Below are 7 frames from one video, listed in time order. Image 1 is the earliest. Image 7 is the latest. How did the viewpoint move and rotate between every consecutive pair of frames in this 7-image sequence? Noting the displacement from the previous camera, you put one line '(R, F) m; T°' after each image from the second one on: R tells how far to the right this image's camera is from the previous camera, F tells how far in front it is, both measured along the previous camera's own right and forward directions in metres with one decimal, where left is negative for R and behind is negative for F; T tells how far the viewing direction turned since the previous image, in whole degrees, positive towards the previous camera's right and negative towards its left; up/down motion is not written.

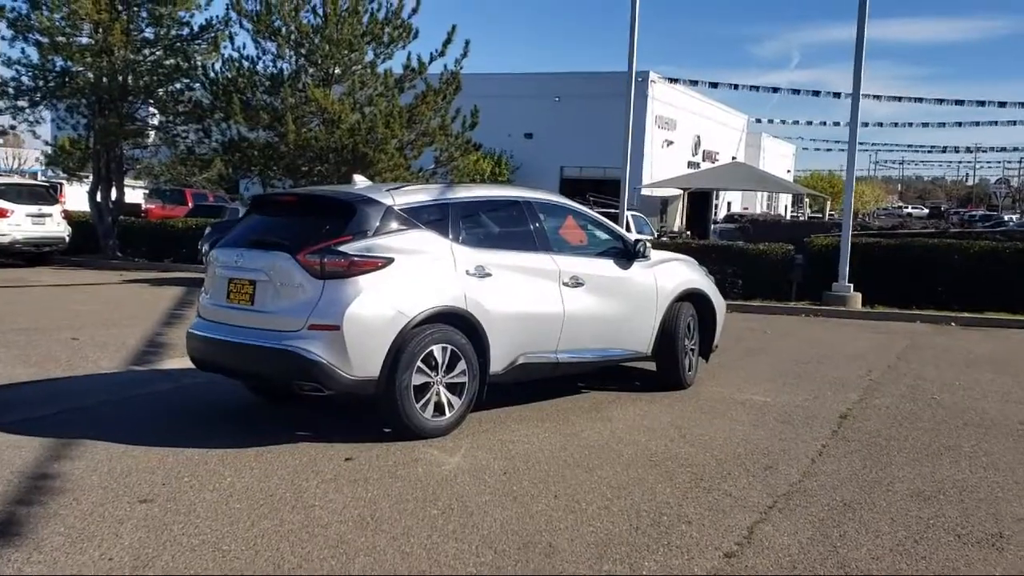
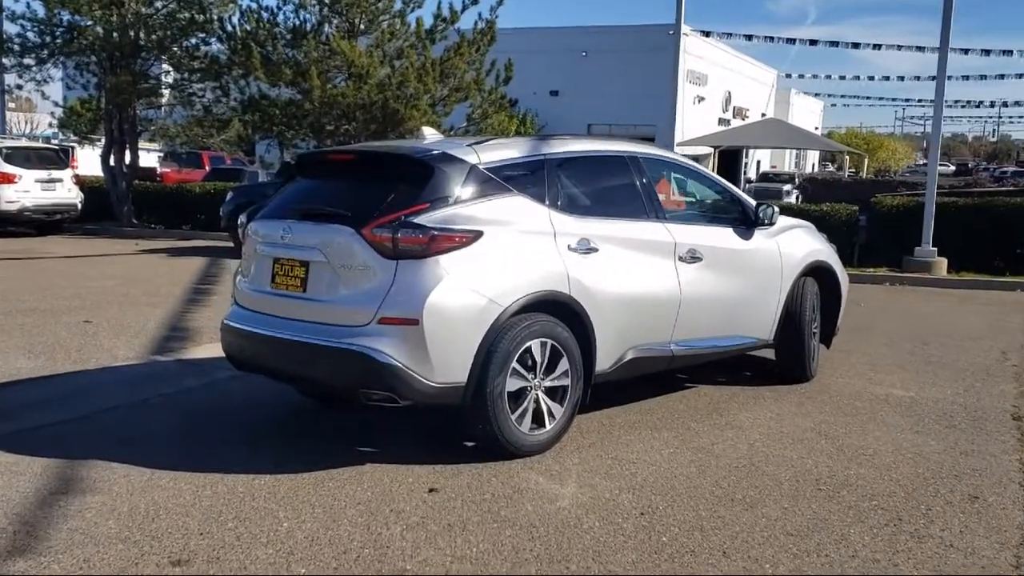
(-0.6, +1.5) m; -1°
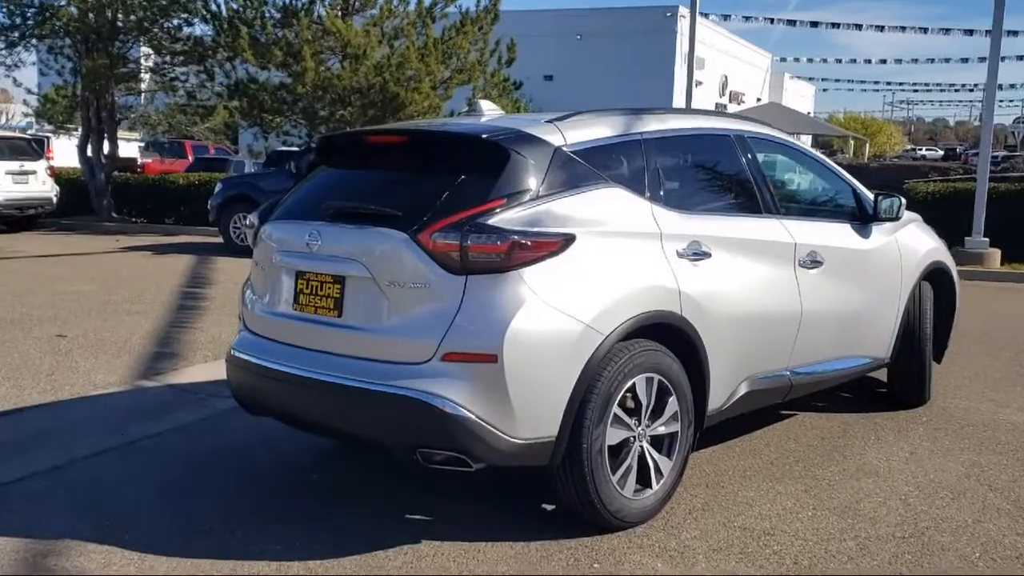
(-0.5, +1.4) m; +1°
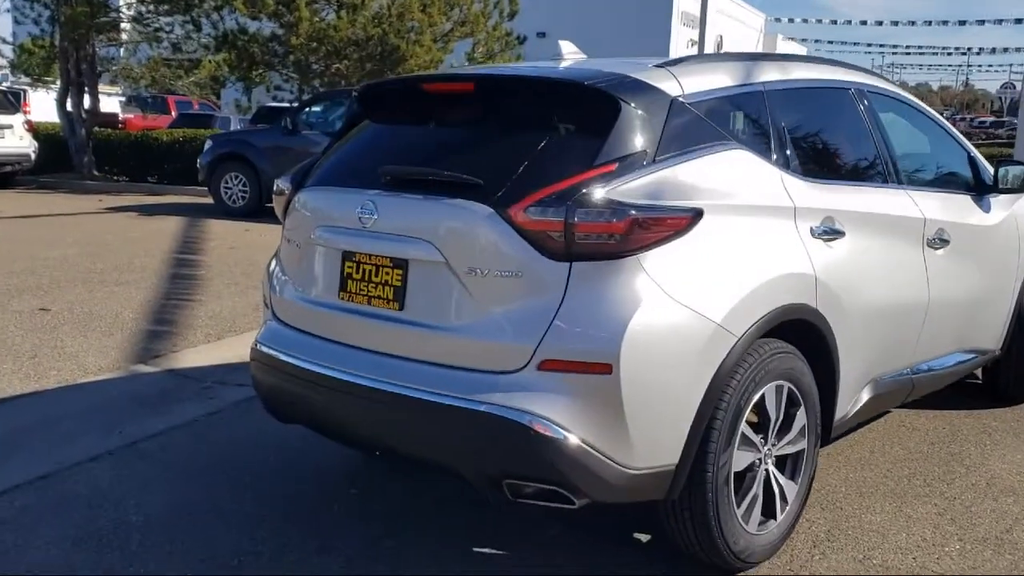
(-0.4, +0.9) m; +1°
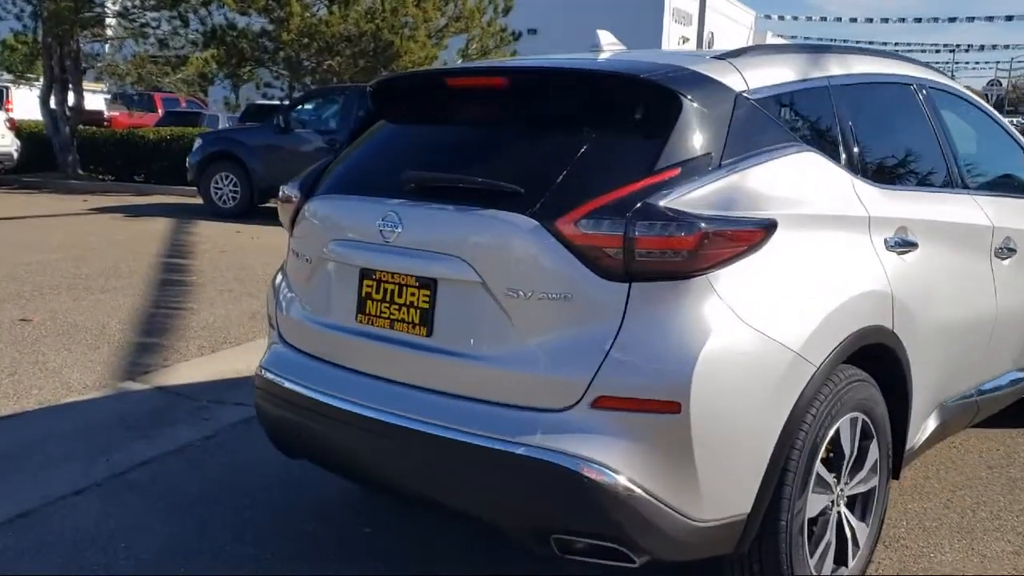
(-0.2, +0.4) m; +1°
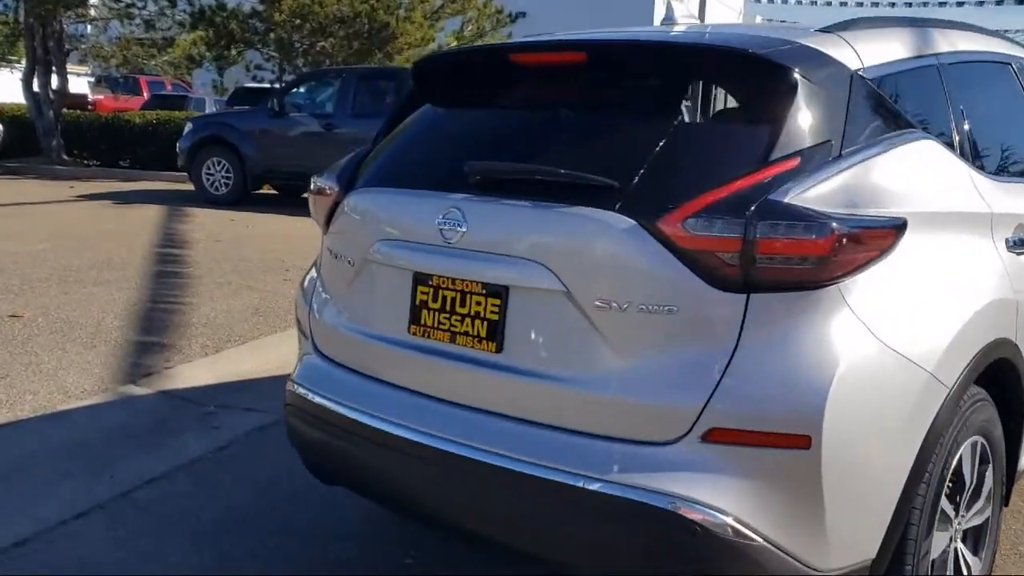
(-0.3, +0.4) m; +1°
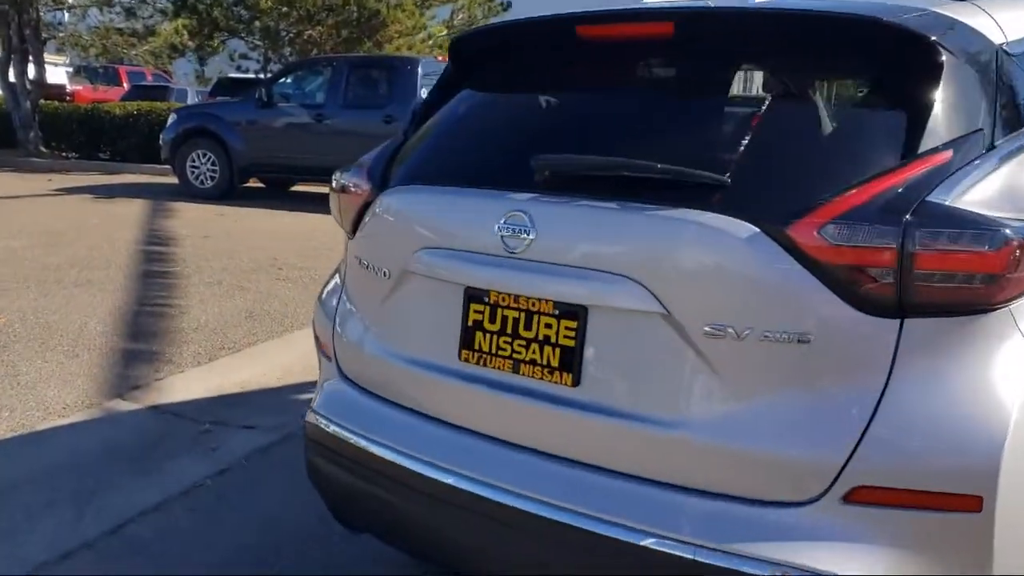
(-0.2, +0.5) m; +1°
